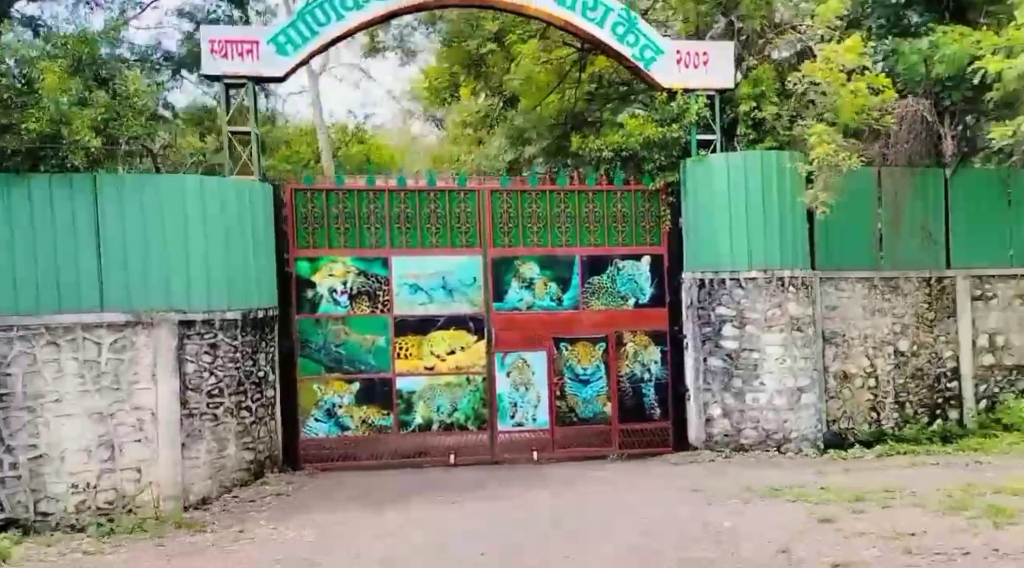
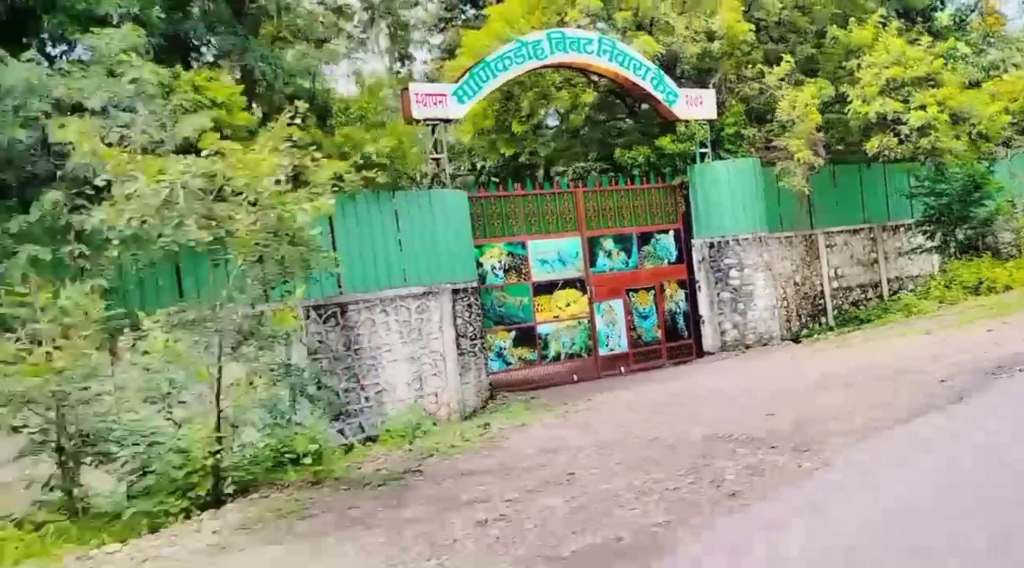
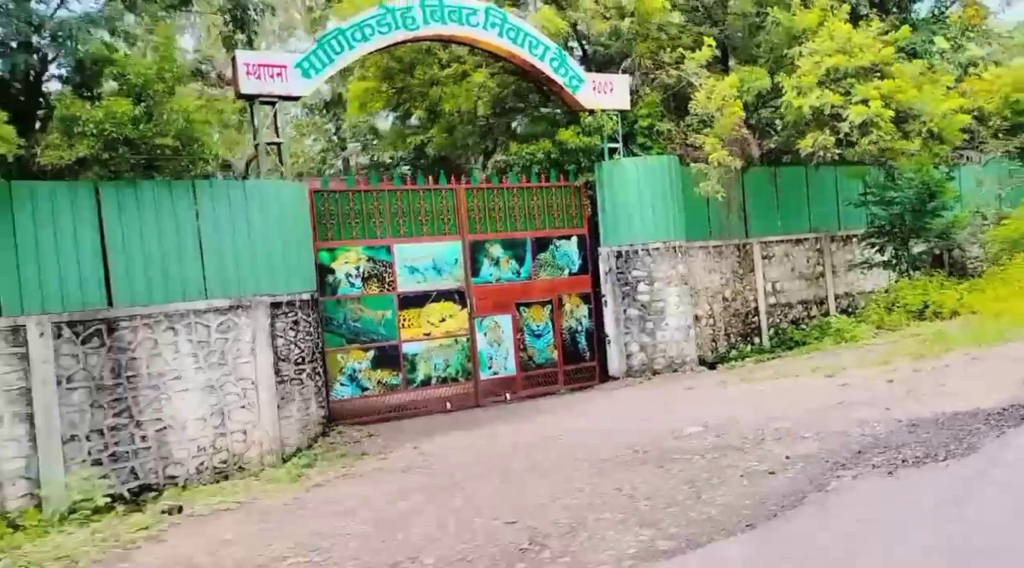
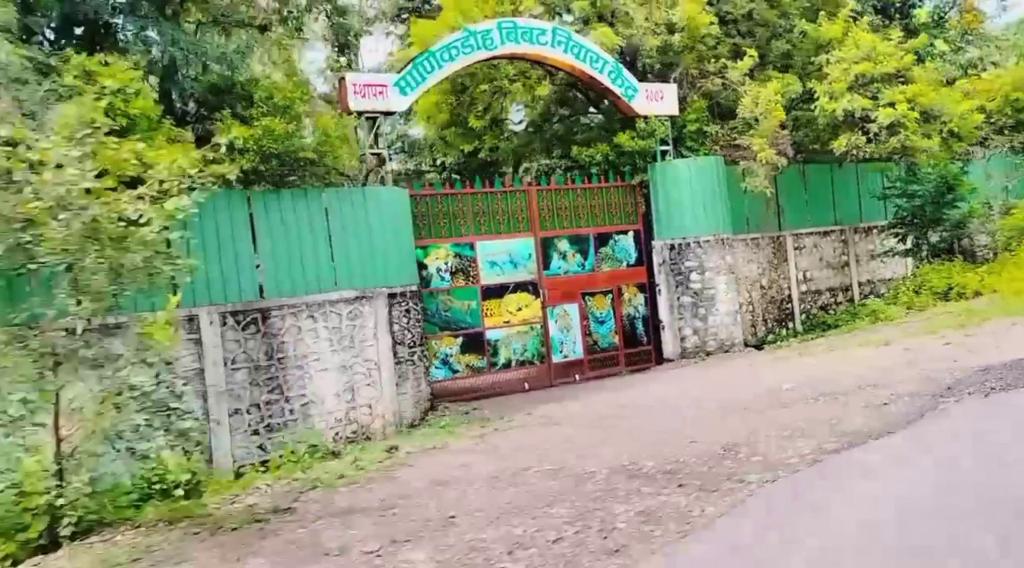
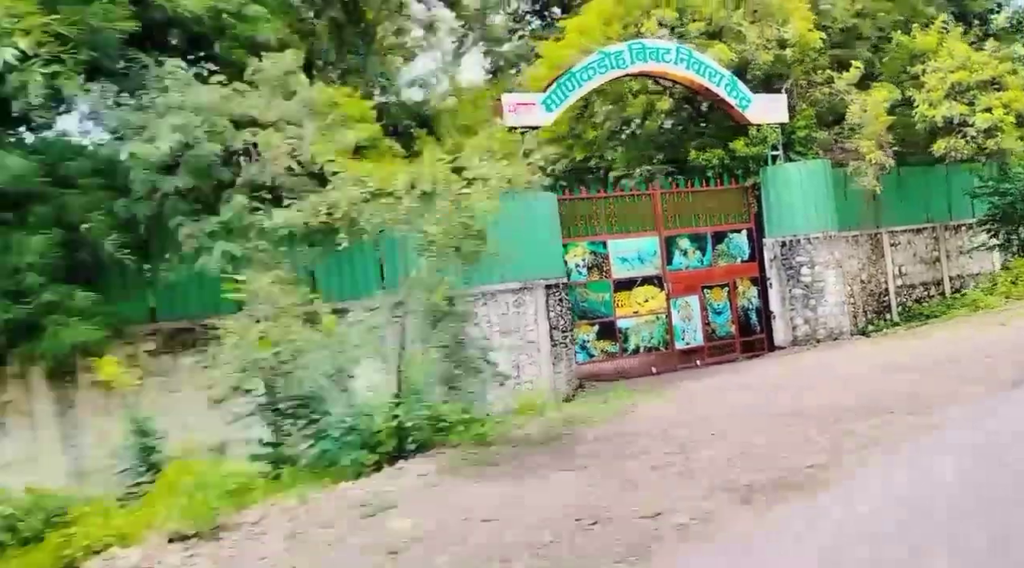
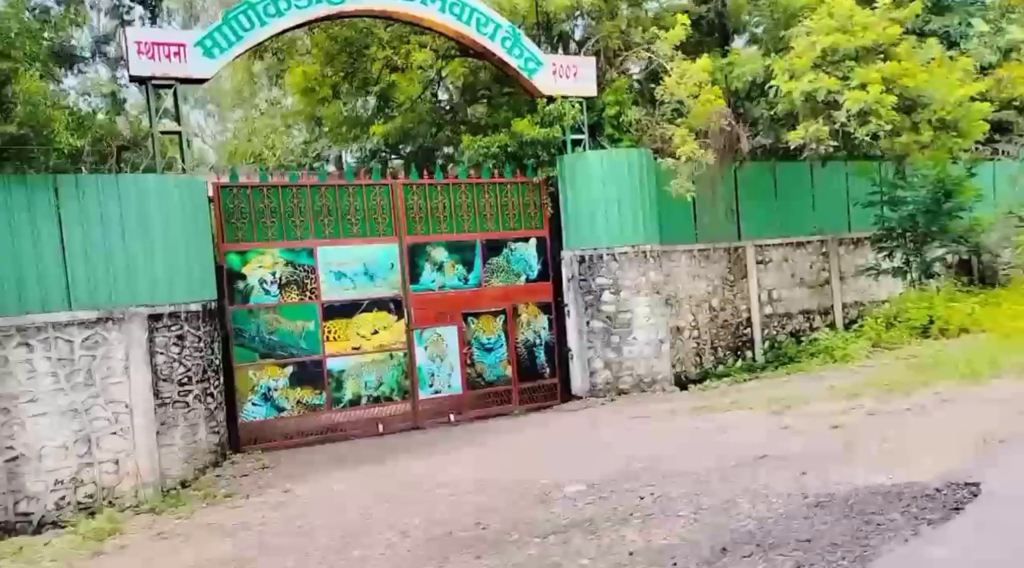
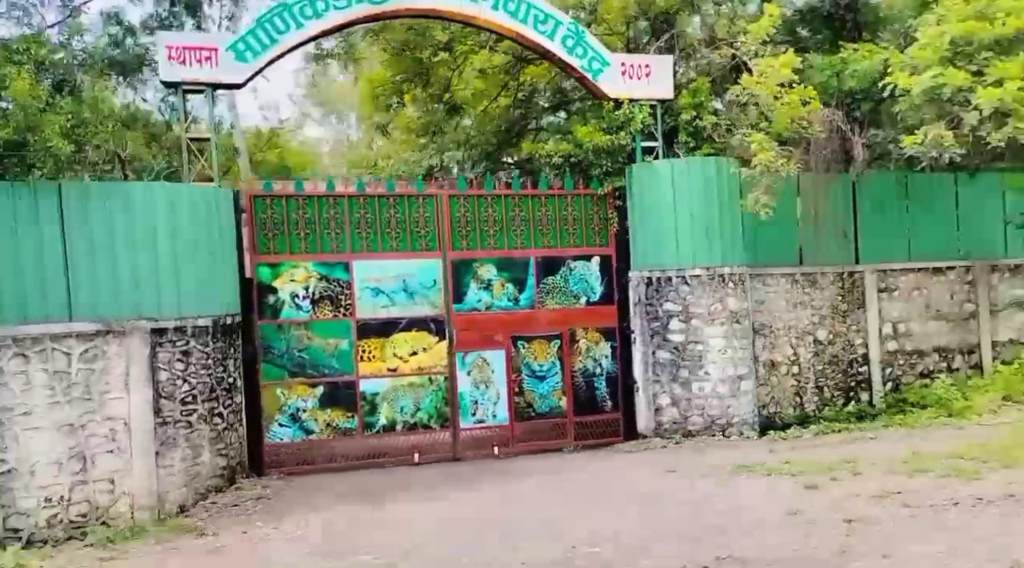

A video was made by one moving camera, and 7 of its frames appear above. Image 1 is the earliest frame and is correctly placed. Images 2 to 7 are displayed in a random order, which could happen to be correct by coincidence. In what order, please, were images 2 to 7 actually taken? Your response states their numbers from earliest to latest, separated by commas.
7, 6, 3, 4, 2, 5
